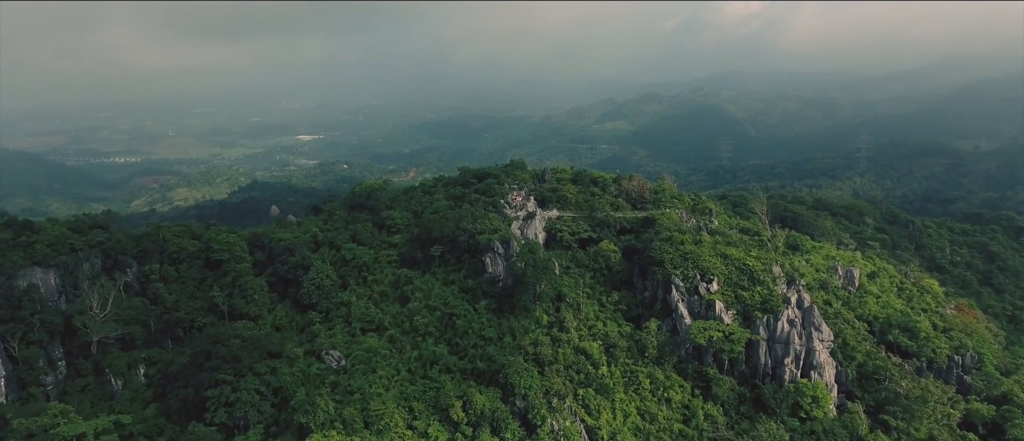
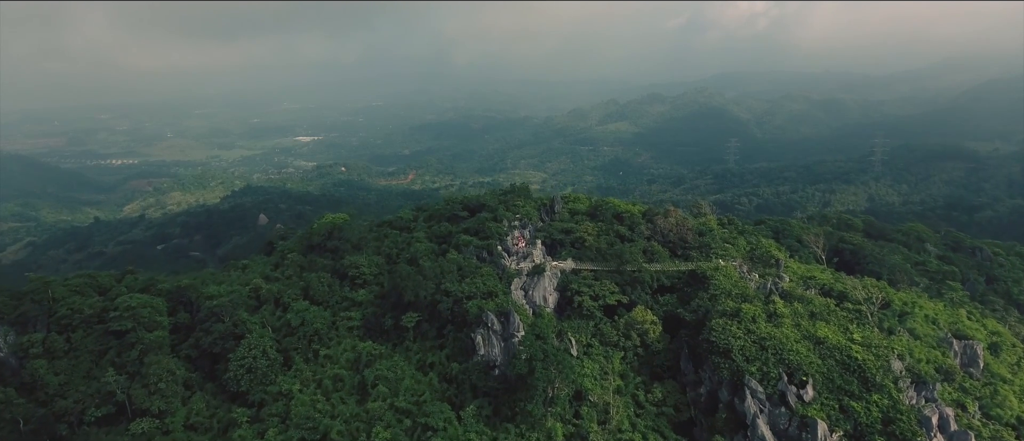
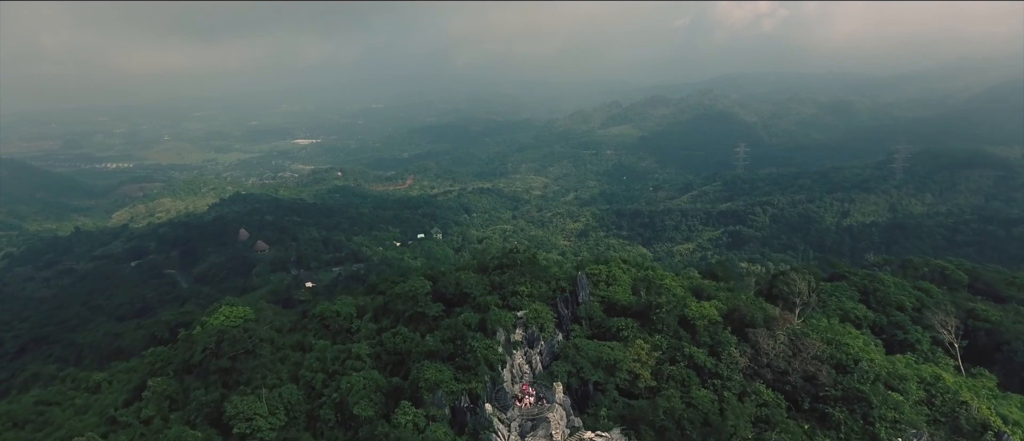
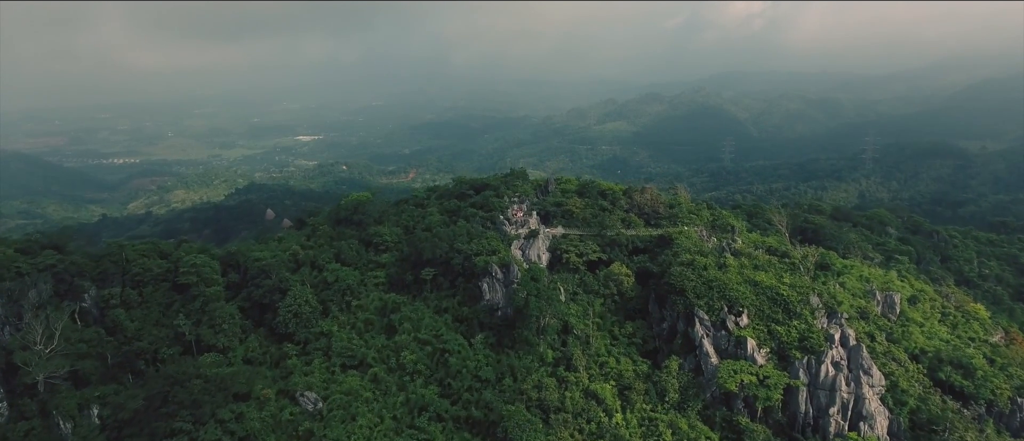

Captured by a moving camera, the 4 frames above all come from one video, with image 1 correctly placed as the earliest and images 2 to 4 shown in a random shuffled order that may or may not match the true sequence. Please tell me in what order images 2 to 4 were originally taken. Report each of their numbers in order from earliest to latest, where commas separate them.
4, 2, 3
